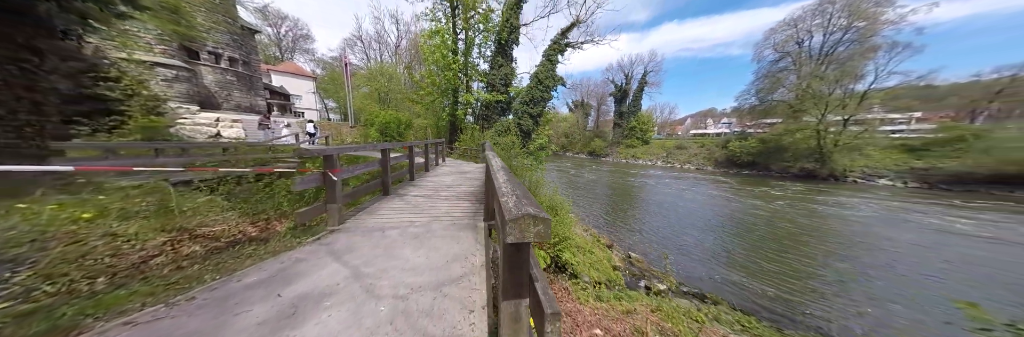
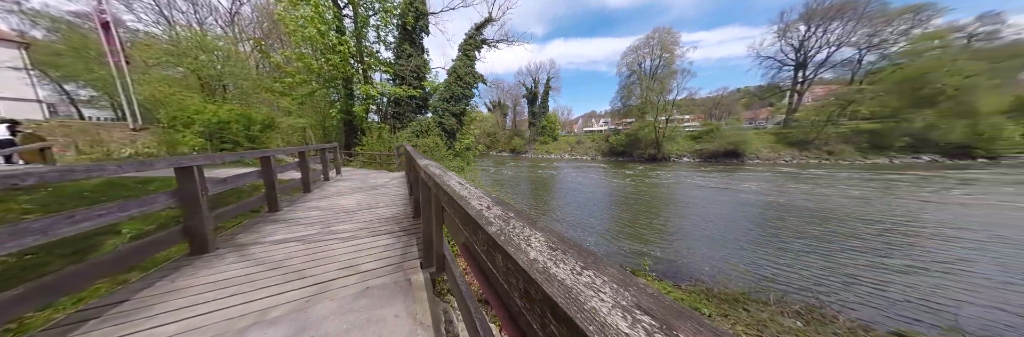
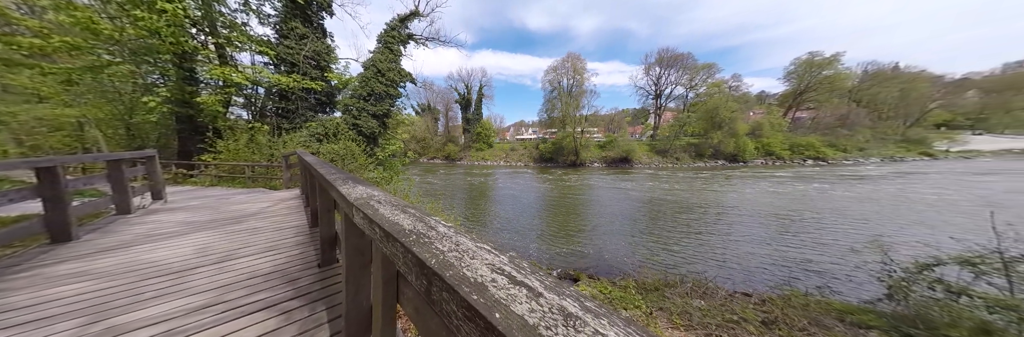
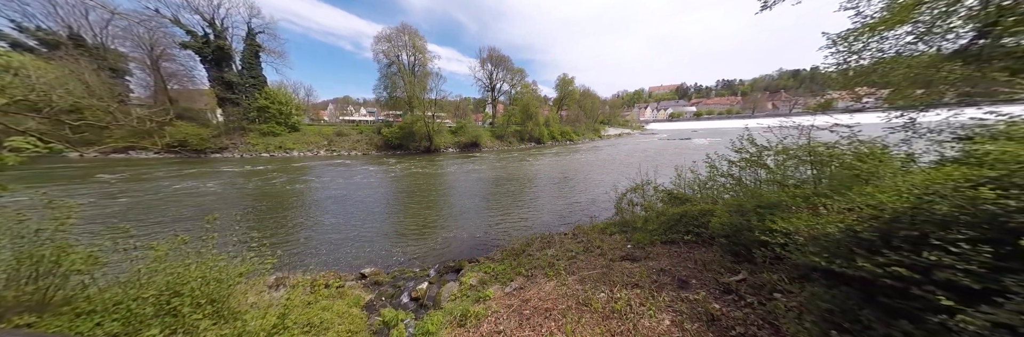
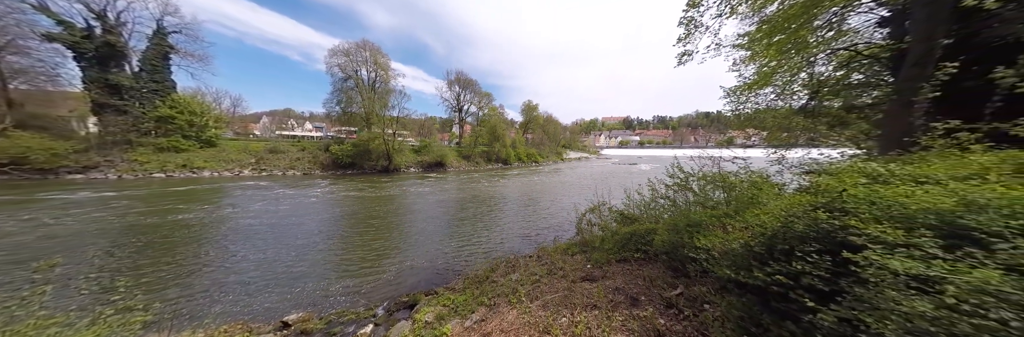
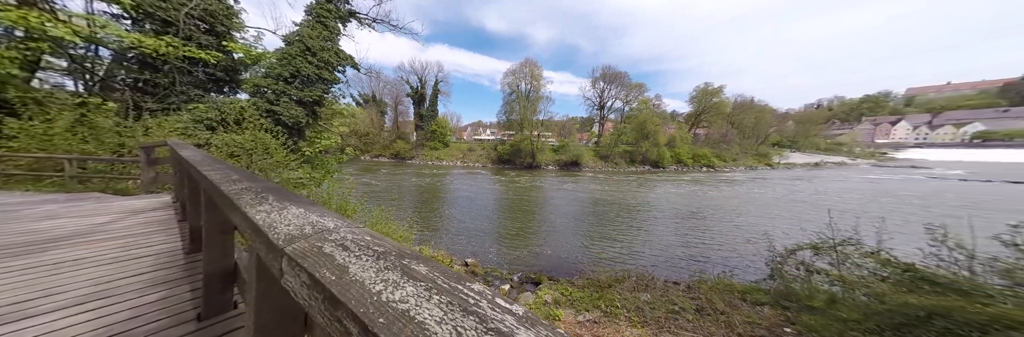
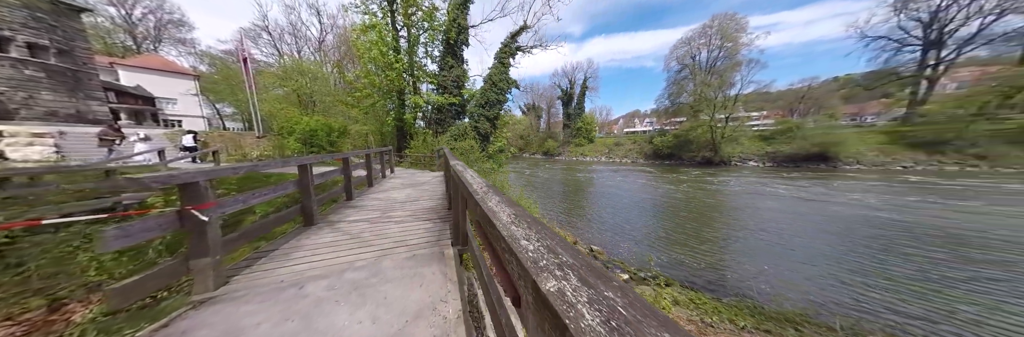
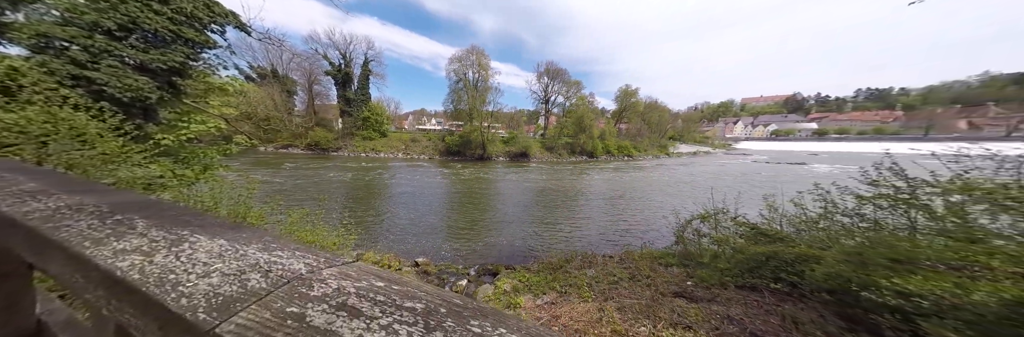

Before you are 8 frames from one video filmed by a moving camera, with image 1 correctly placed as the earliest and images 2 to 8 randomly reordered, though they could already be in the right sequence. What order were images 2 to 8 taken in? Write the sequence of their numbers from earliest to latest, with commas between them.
7, 2, 3, 6, 8, 4, 5
